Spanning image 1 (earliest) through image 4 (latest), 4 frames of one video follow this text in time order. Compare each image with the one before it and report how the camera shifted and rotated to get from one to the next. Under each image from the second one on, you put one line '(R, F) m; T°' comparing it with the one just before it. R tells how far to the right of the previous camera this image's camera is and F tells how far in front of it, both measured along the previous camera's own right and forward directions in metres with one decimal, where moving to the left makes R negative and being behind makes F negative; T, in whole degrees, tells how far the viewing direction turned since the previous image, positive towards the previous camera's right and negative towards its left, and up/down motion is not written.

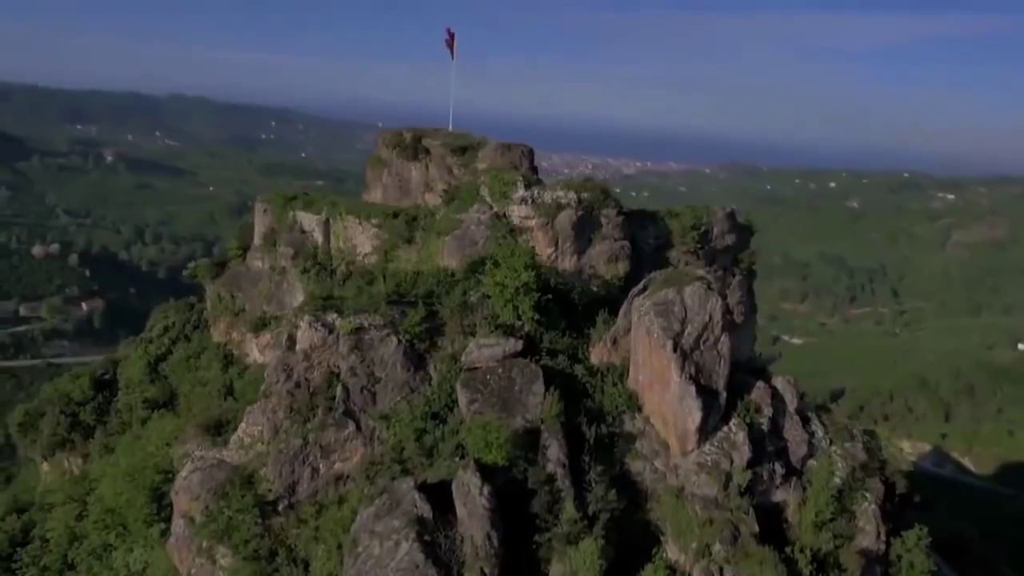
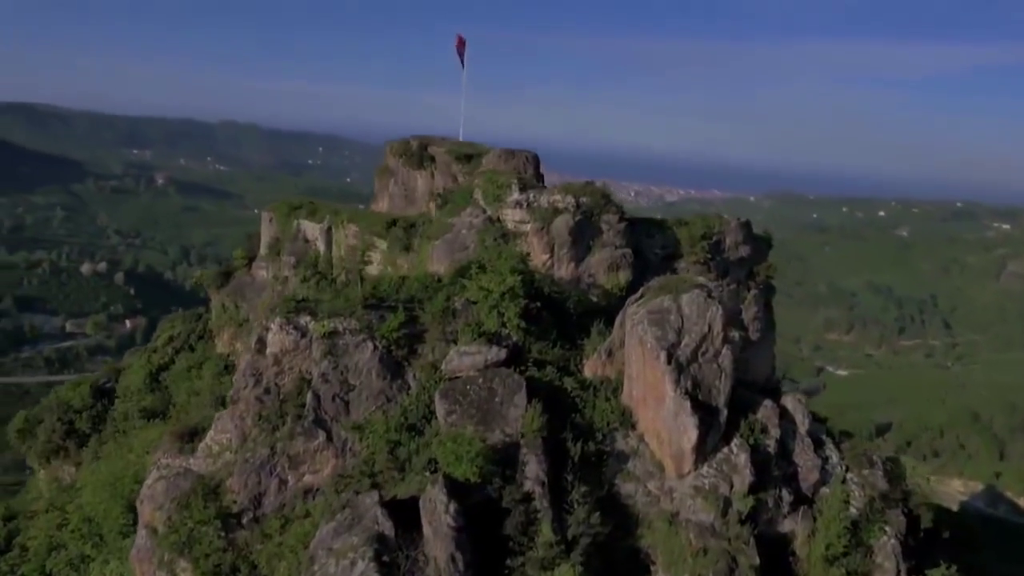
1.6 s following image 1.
(+1.2, +1.2) m; -3°
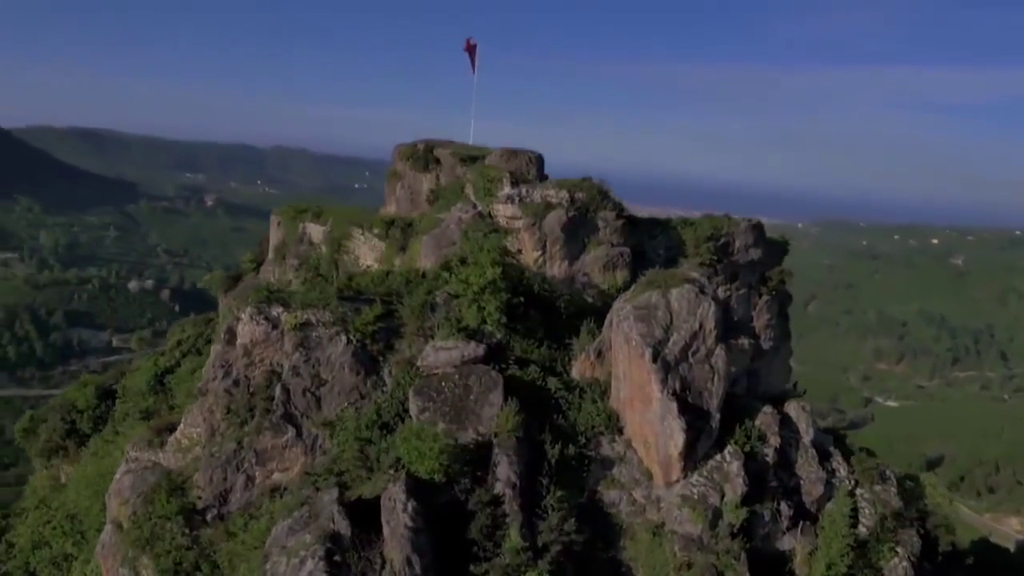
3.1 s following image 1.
(+1.3, +0.9) m; -3°
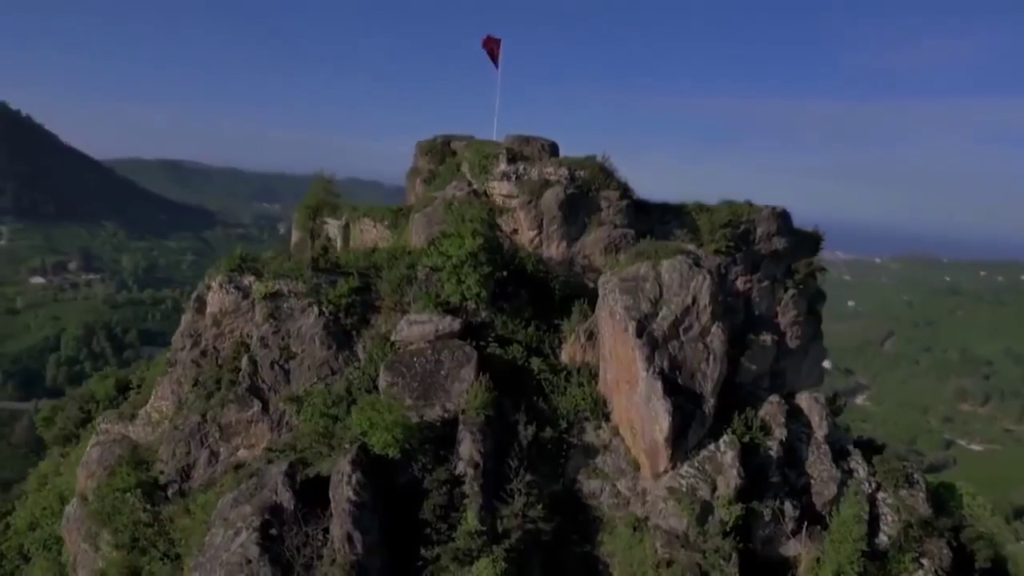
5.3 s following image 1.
(+1.7, +1.2) m; -5°
